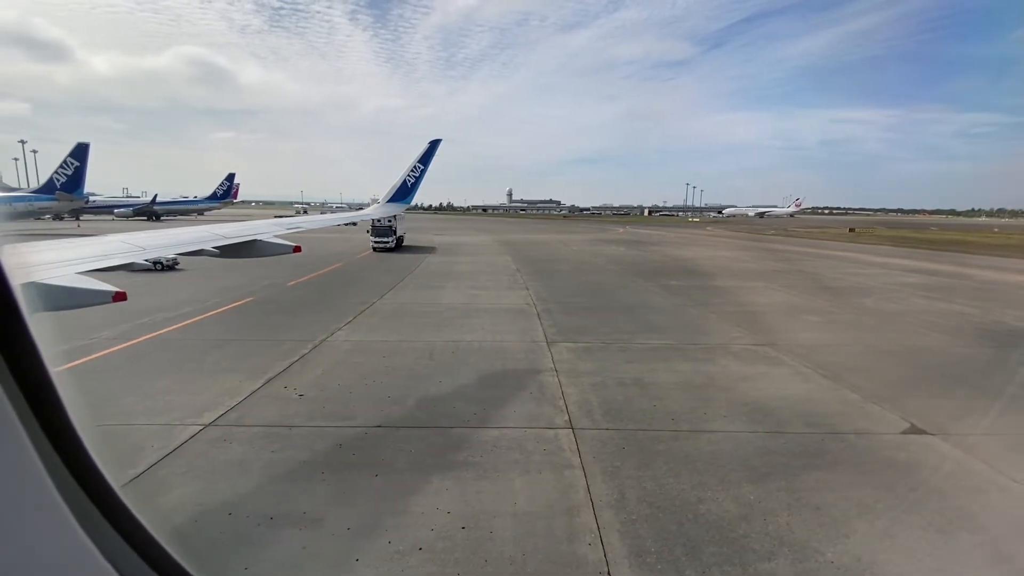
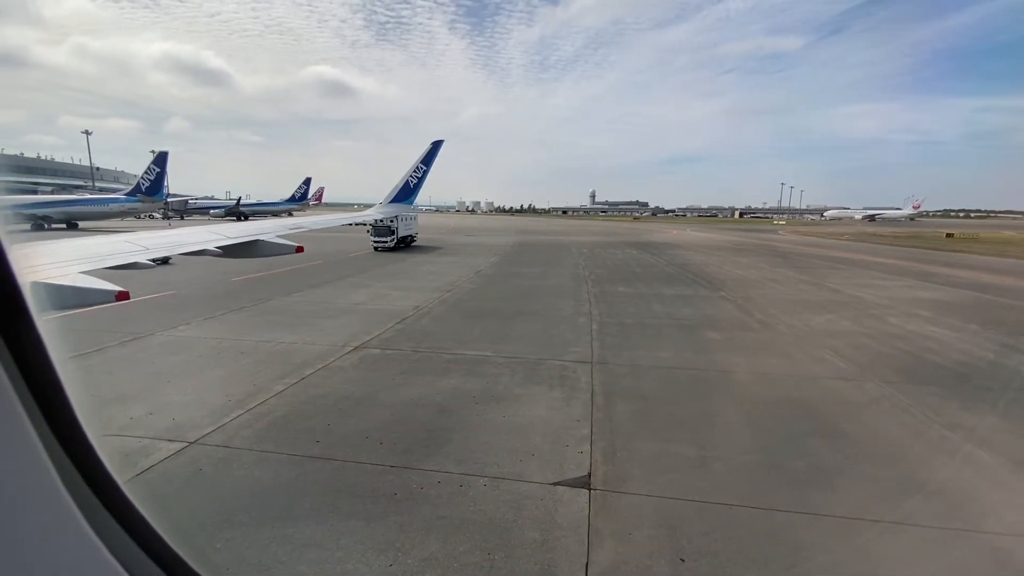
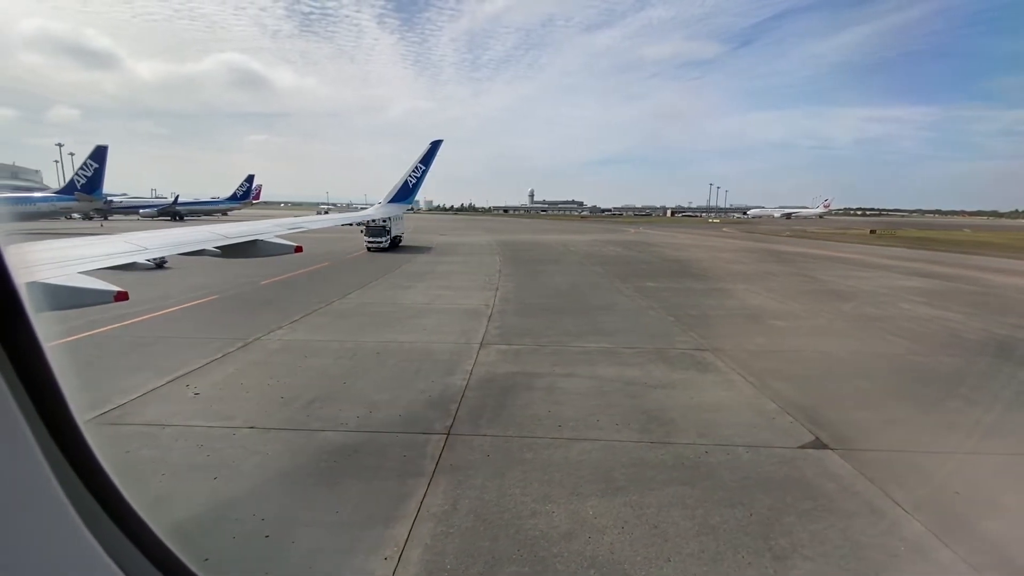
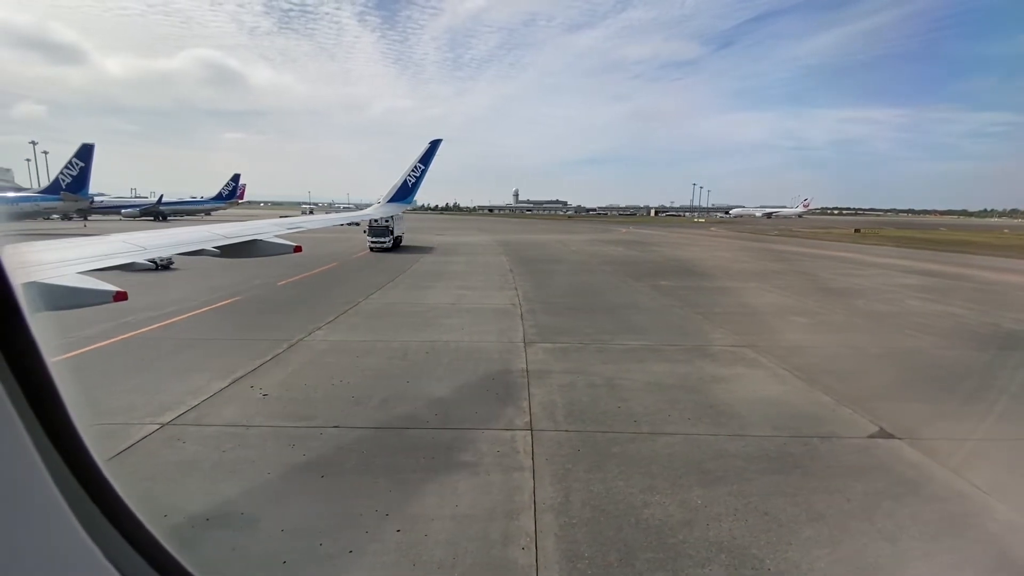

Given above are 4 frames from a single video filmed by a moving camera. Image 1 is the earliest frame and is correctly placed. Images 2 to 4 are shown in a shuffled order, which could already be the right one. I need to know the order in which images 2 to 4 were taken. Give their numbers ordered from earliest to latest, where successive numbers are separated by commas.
4, 3, 2
